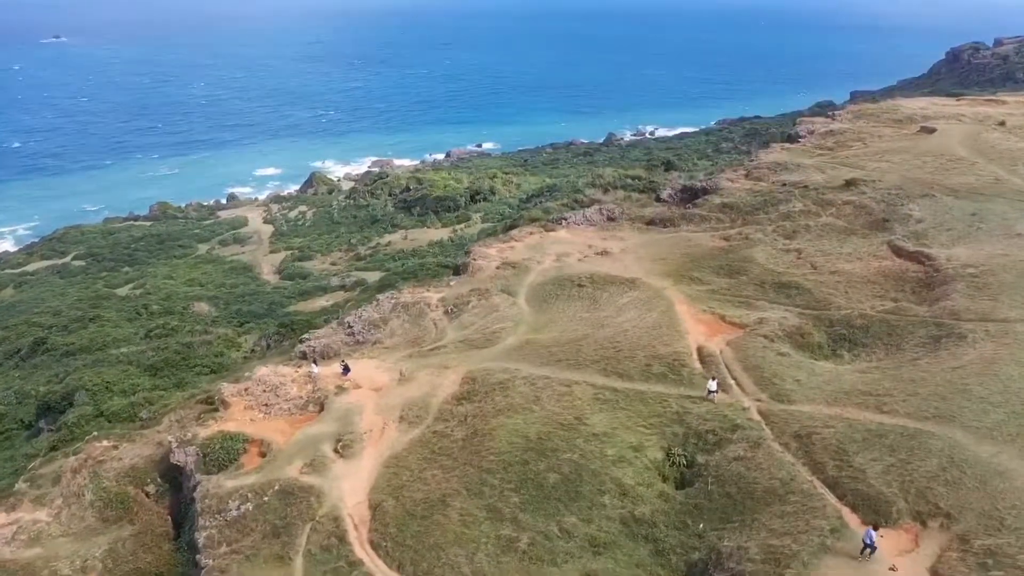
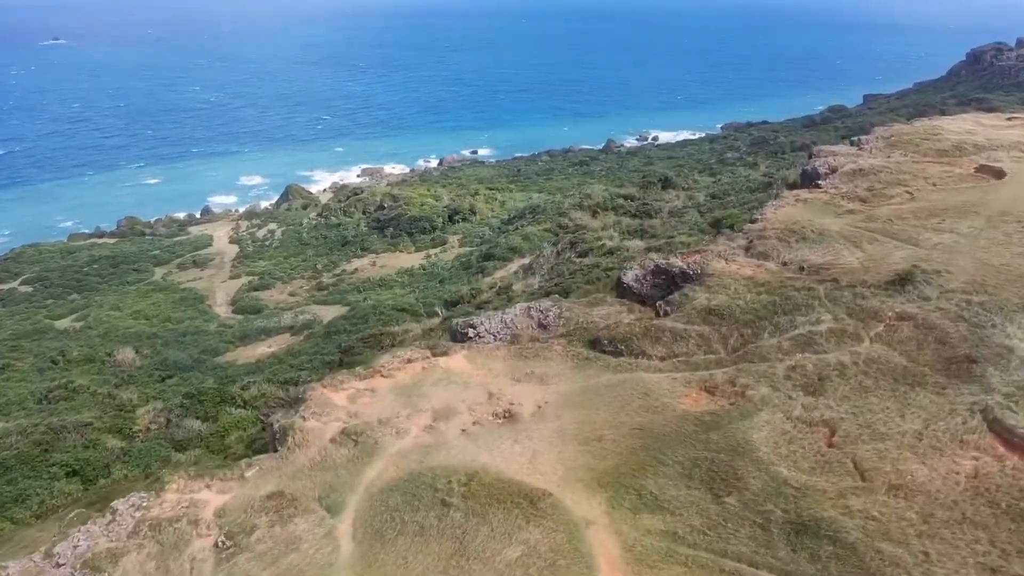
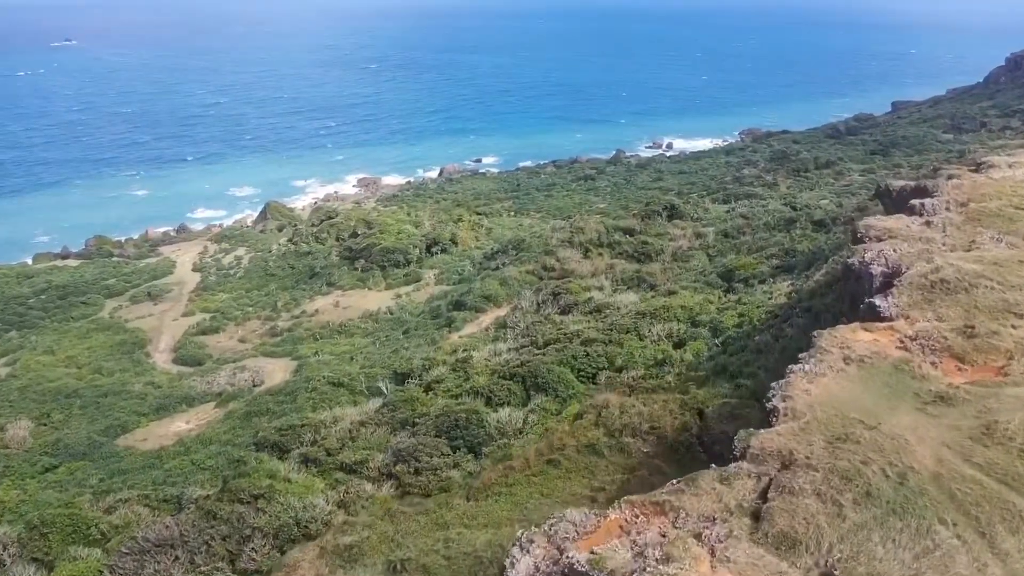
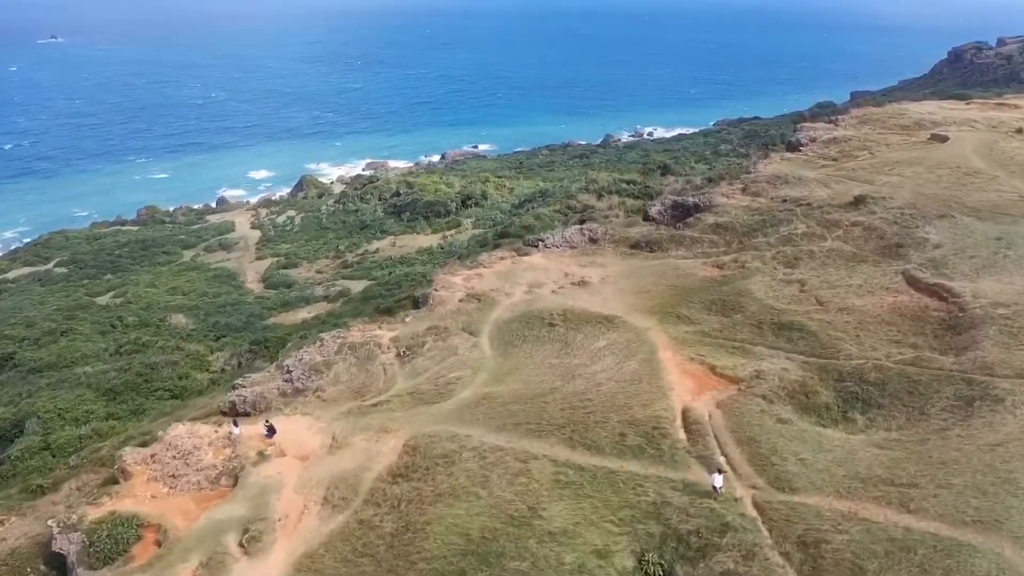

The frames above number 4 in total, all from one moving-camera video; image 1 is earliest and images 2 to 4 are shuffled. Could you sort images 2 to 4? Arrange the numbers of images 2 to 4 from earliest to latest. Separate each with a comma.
4, 2, 3
